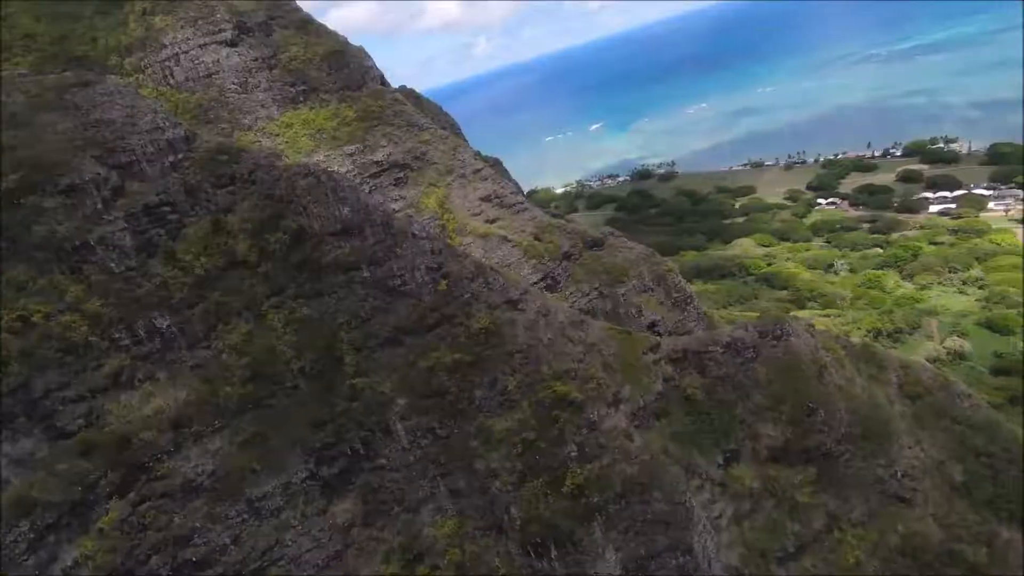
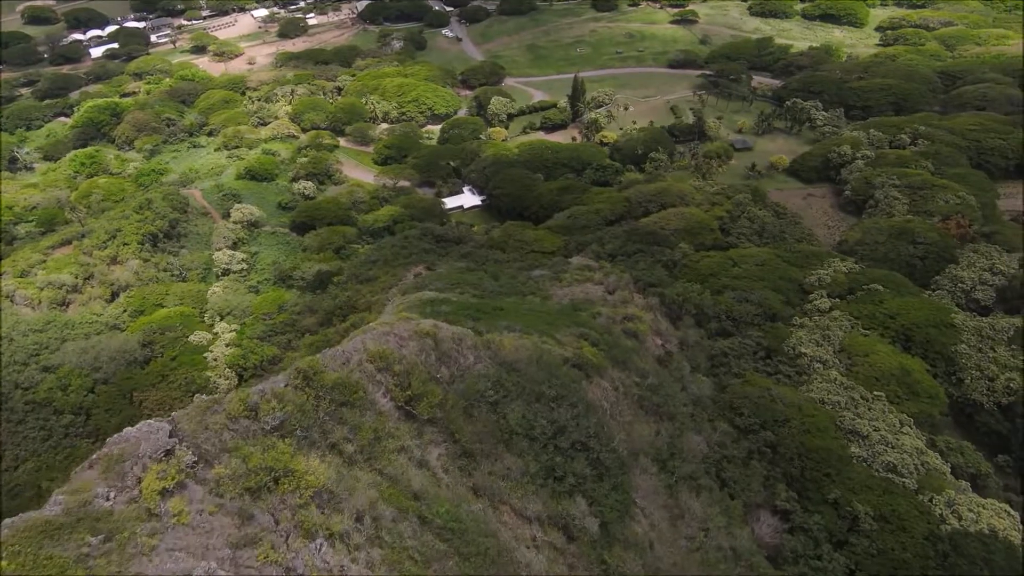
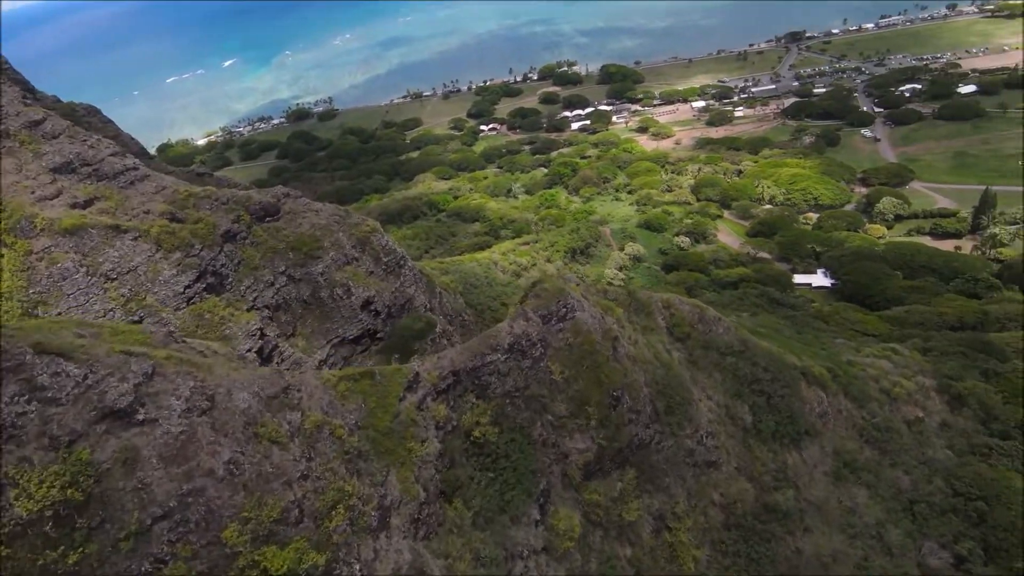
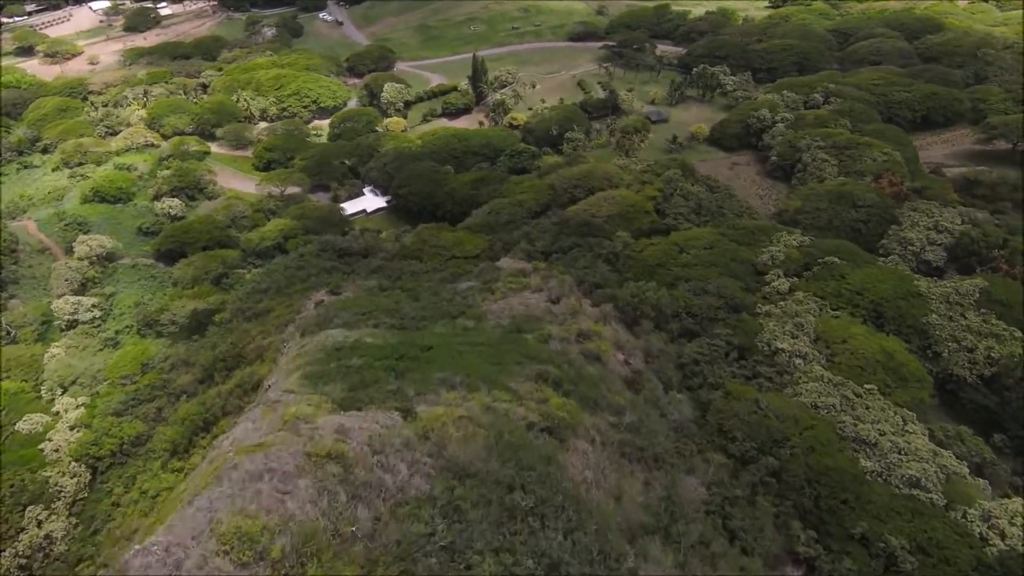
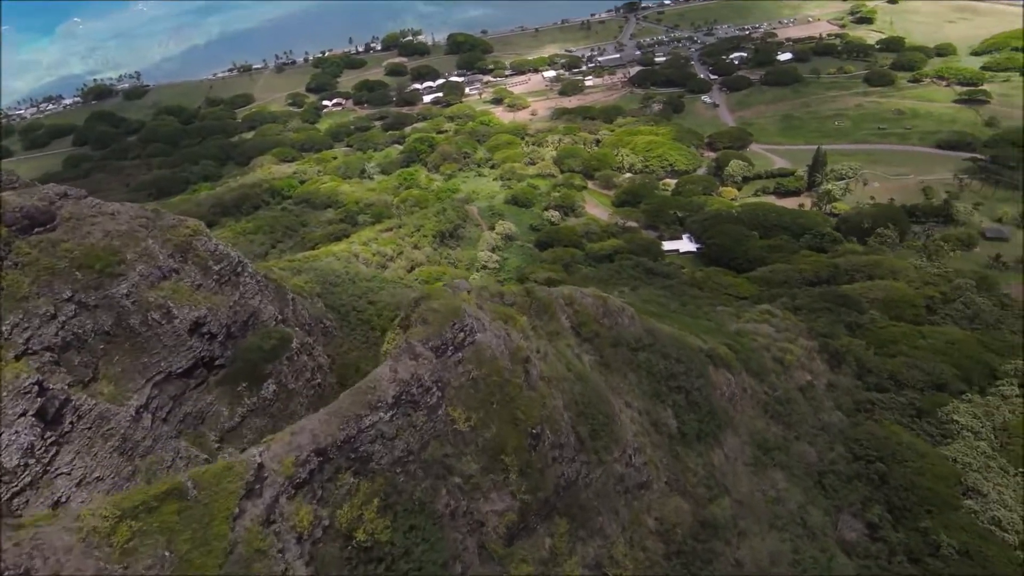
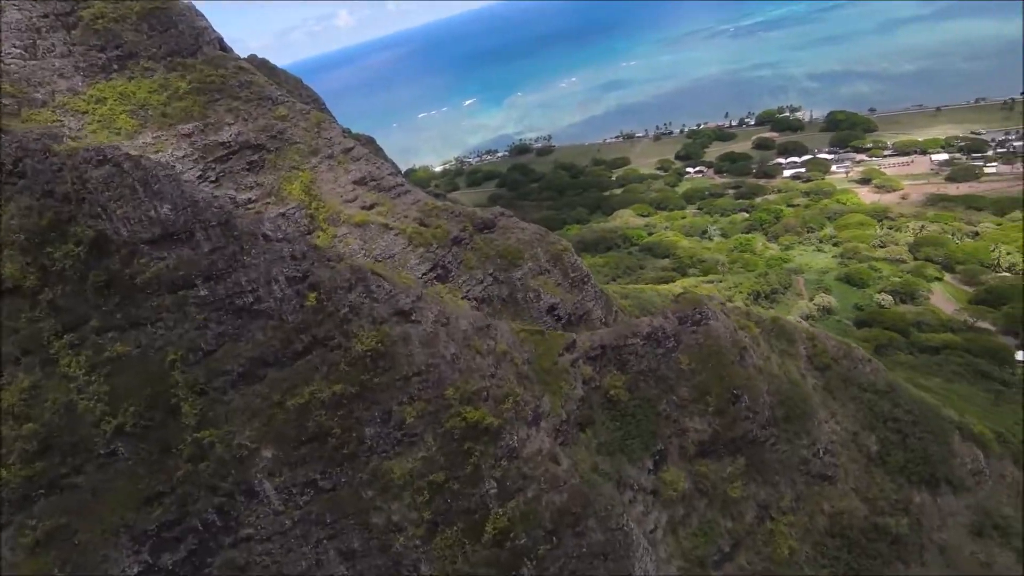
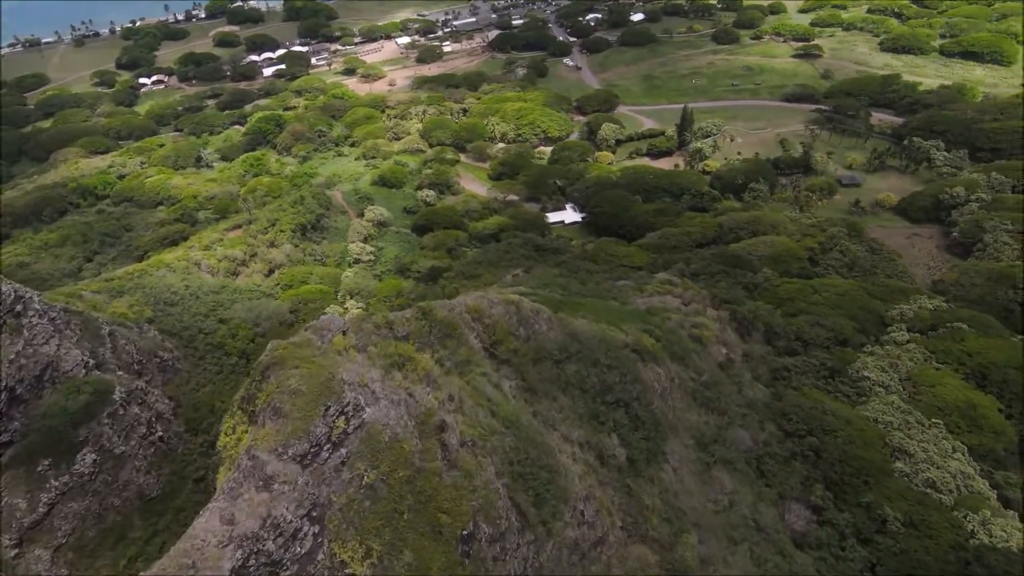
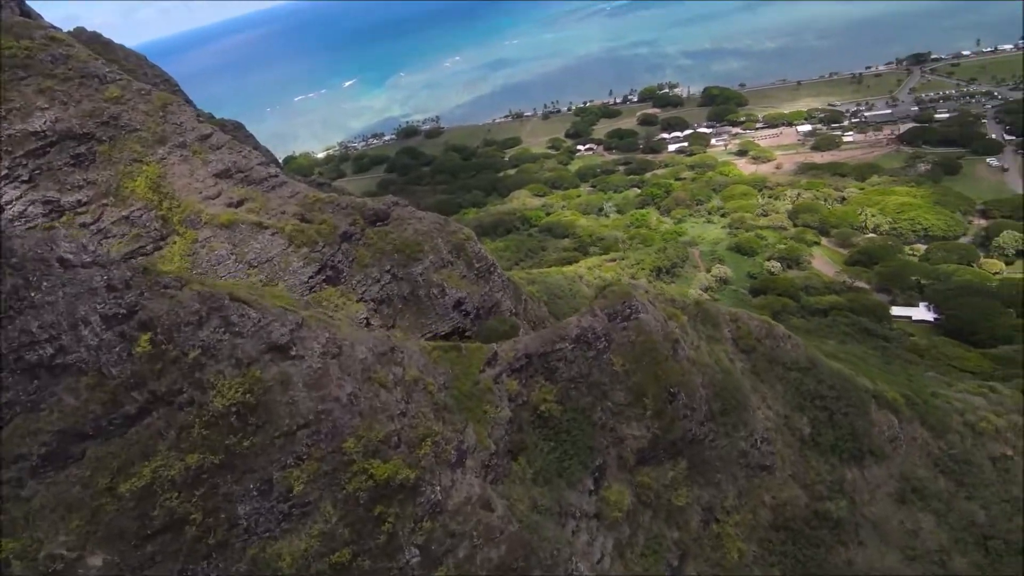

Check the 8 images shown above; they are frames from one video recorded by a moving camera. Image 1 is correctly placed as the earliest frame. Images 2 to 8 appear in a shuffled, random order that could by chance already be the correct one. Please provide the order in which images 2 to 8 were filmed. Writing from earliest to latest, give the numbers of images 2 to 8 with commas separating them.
6, 8, 3, 5, 7, 2, 4
